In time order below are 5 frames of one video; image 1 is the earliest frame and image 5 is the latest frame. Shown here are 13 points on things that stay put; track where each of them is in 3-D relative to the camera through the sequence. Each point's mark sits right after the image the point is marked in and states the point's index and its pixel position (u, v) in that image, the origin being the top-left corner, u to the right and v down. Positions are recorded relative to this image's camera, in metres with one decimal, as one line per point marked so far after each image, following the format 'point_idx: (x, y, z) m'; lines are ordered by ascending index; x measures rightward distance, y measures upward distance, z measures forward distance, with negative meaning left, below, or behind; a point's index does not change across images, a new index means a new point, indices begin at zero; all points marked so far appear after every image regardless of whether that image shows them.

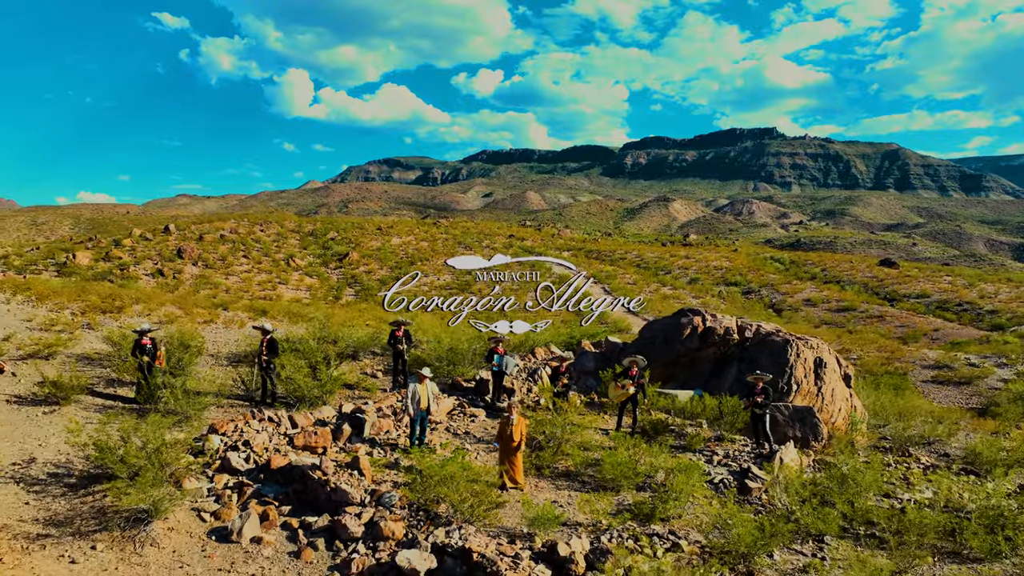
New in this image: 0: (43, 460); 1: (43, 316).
0: (-3.5, -1.2, +5.0) m
1: (-6.3, -0.4, +9.0) m
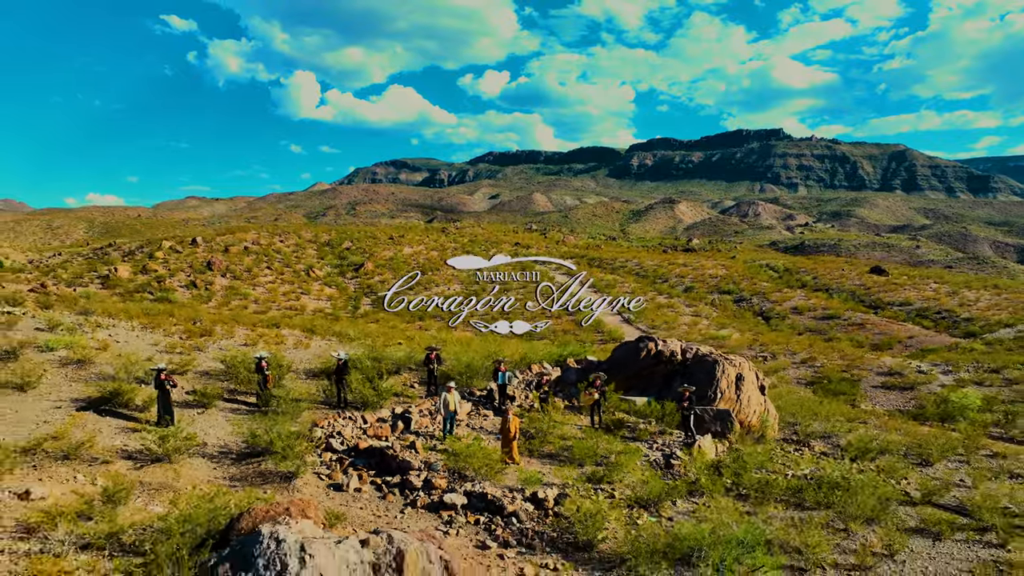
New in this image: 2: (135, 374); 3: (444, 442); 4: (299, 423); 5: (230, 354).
0: (-3.5, -1.7, +7.9) m
1: (-6.3, -0.9, +11.9) m
2: (-5.3, -1.2, +9.4) m
3: (-0.9, -1.9, +8.3) m
4: (-2.7, -1.7, +8.6) m
5: (-4.6, -1.1, +10.9) m
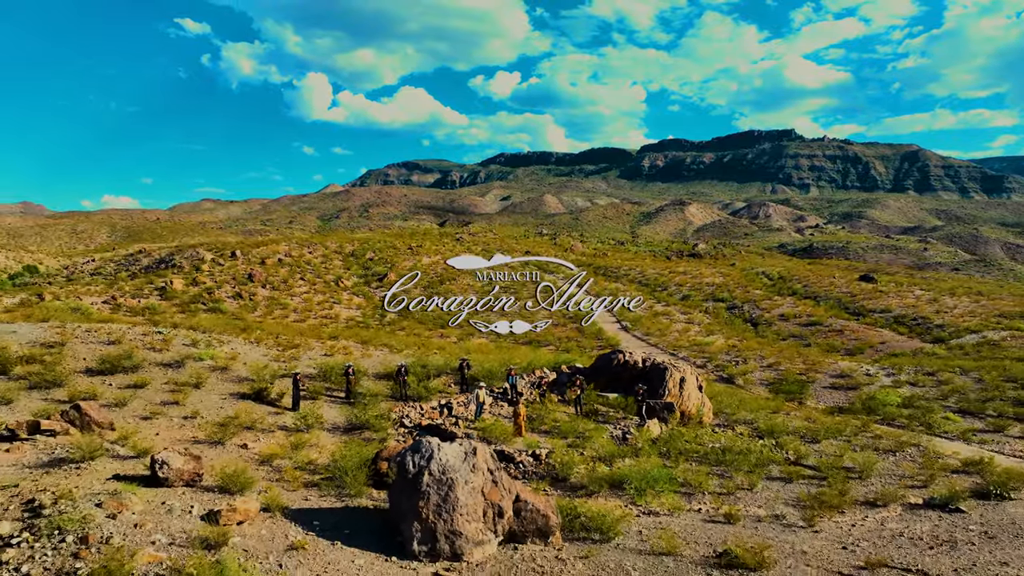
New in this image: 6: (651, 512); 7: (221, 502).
0: (-3.4, -2.4, +12.3) m
1: (-6.1, -1.5, +16.3) m
2: (-5.1, -1.8, +13.8) m
3: (-0.7, -2.6, +12.6) m
4: (-2.5, -2.3, +12.9) m
5: (-4.4, -1.7, +15.3) m
6: (+1.9, -3.1, +9.2) m
7: (-3.2, -2.4, +7.5) m
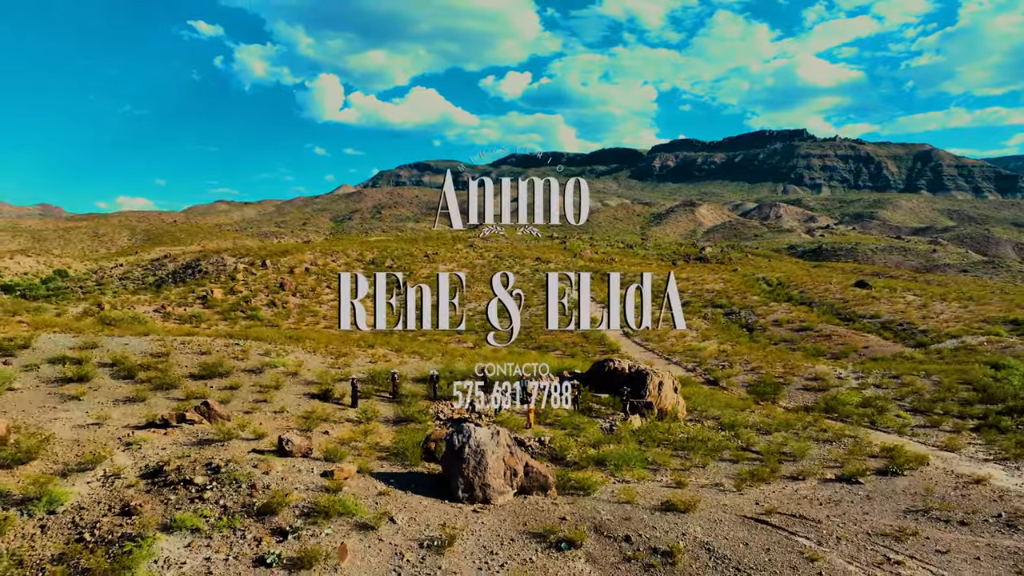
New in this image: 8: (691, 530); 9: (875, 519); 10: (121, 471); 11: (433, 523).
0: (-3.1, -3.0, +15.9) m
1: (-5.7, -2.1, +20.0) m
2: (-4.8, -2.4, +17.4) m
3: (-0.4, -3.1, +16.2) m
4: (-2.3, -2.9, +16.5) m
5: (-4.1, -2.3, +19.0) m
6: (+2.1, -3.6, +12.7) m
7: (-3.0, -3.0, +11.1) m
8: (+2.7, -3.7, +10.0) m
9: (+6.1, -3.9, +11.2) m
10: (-6.5, -3.1, +11.2) m
11: (-1.1, -3.4, +9.6) m
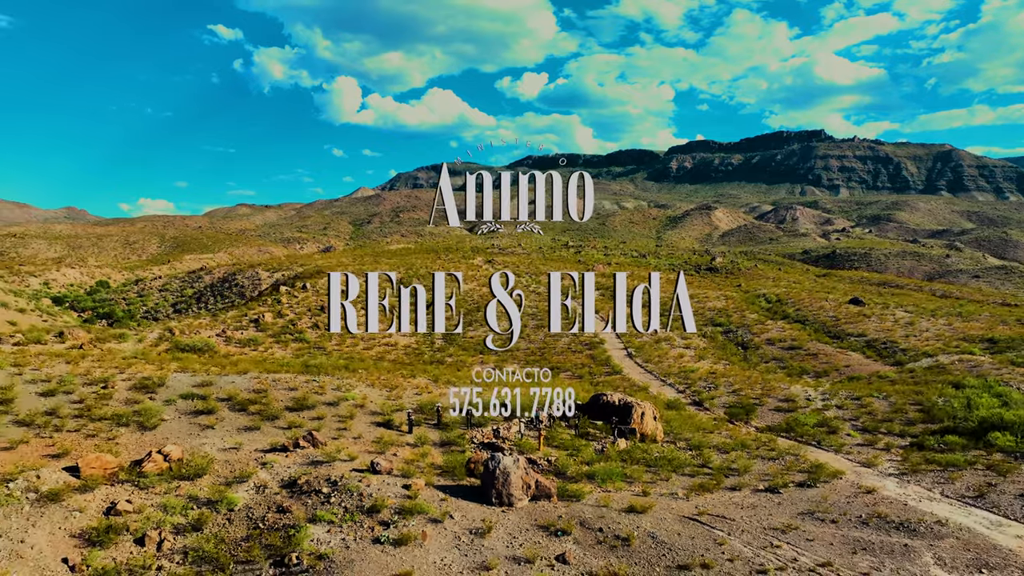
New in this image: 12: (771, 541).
0: (-2.6, -4.8, +21.4) m
1: (-5.1, -4.0, +25.5) m
2: (-4.3, -4.3, +23.0) m
3: (+0.1, -5.0, +21.6) m
4: (-1.8, -4.7, +22.0) m
5: (-3.5, -4.1, +24.5) m
6: (+2.6, -5.5, +18.1) m
7: (-2.6, -4.8, +16.6) m
8: (+3.0, -5.5, +15.4) m
9: (+6.5, -5.7, +16.5) m
10: (-6.2, -4.9, +16.8) m
11: (-0.8, -5.2, +15.0) m
12: (+5.9, -5.7, +15.1) m
